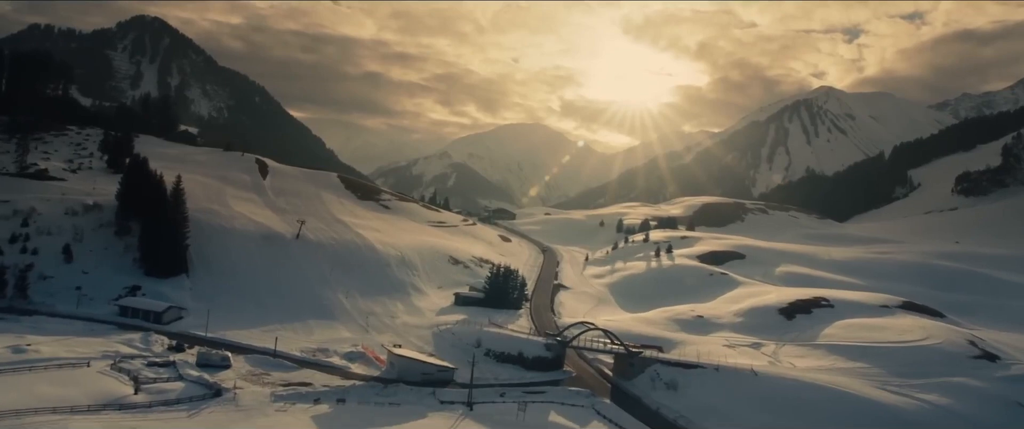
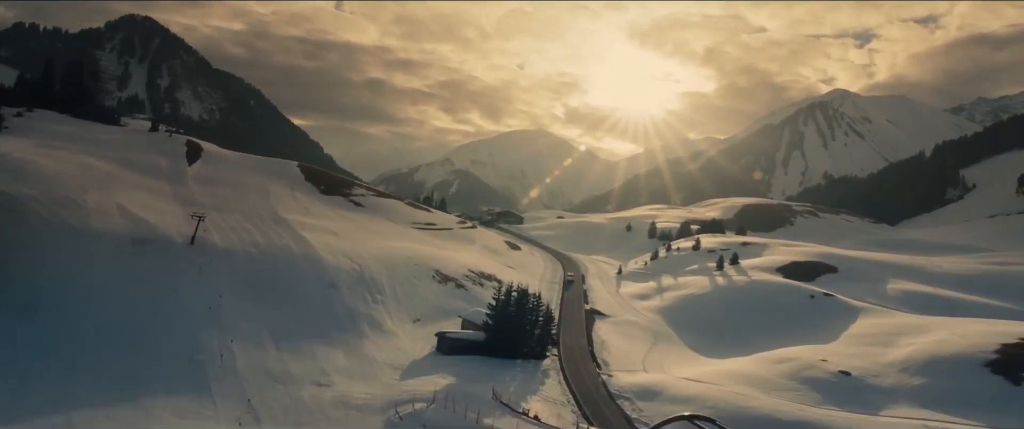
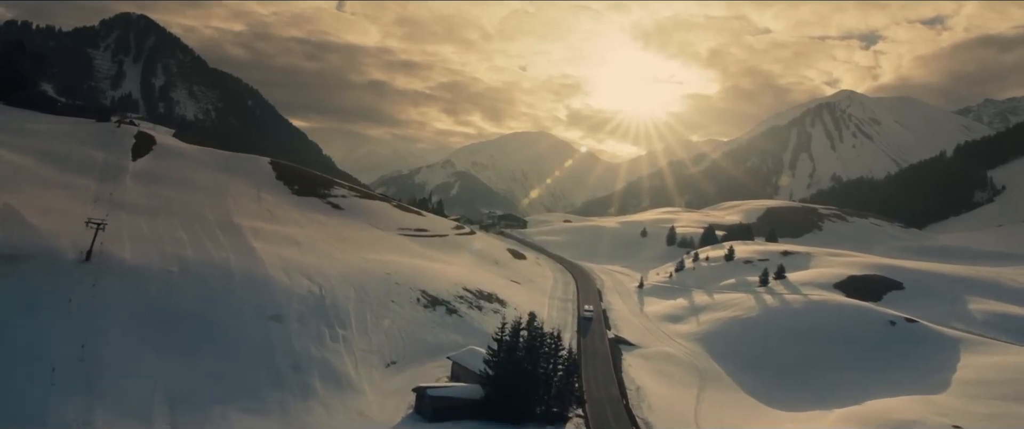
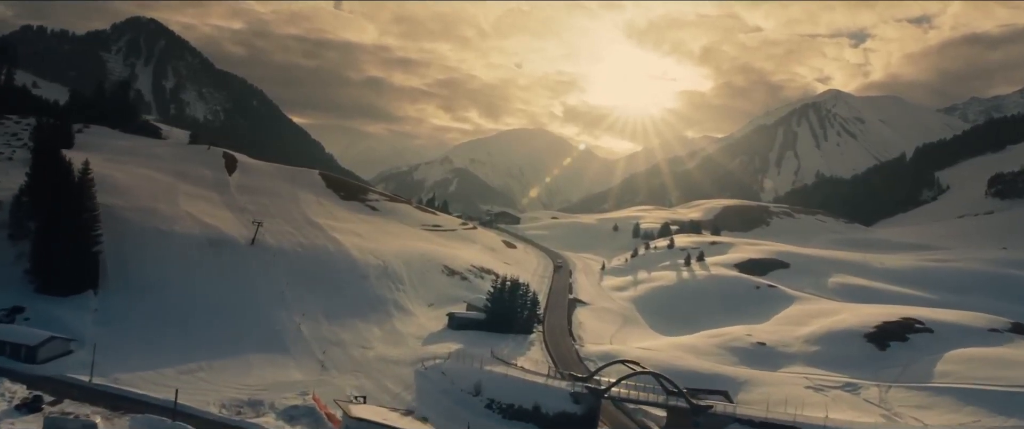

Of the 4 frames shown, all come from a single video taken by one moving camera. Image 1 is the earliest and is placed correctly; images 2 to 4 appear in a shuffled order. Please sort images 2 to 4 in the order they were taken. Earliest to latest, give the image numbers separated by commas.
4, 2, 3
